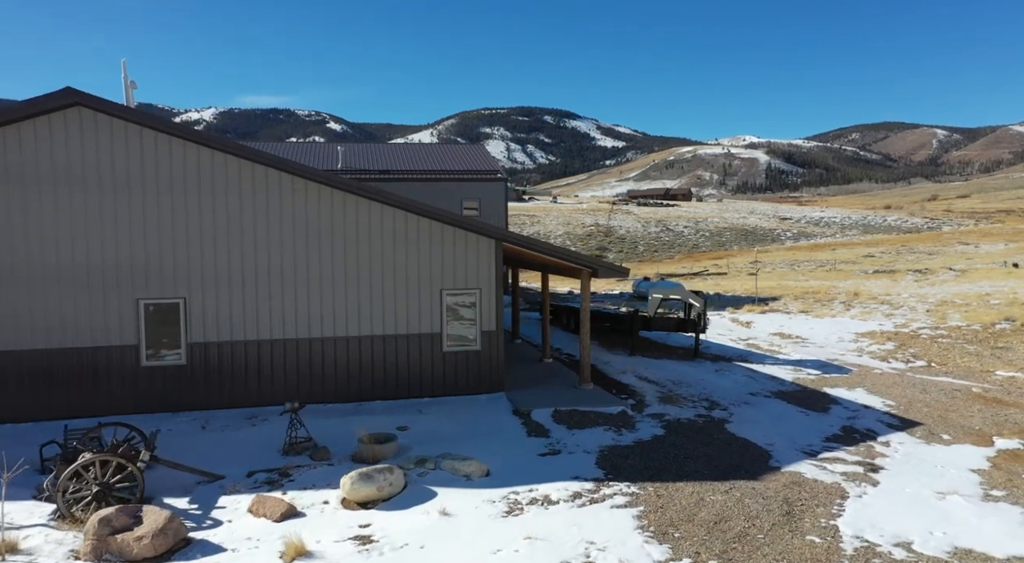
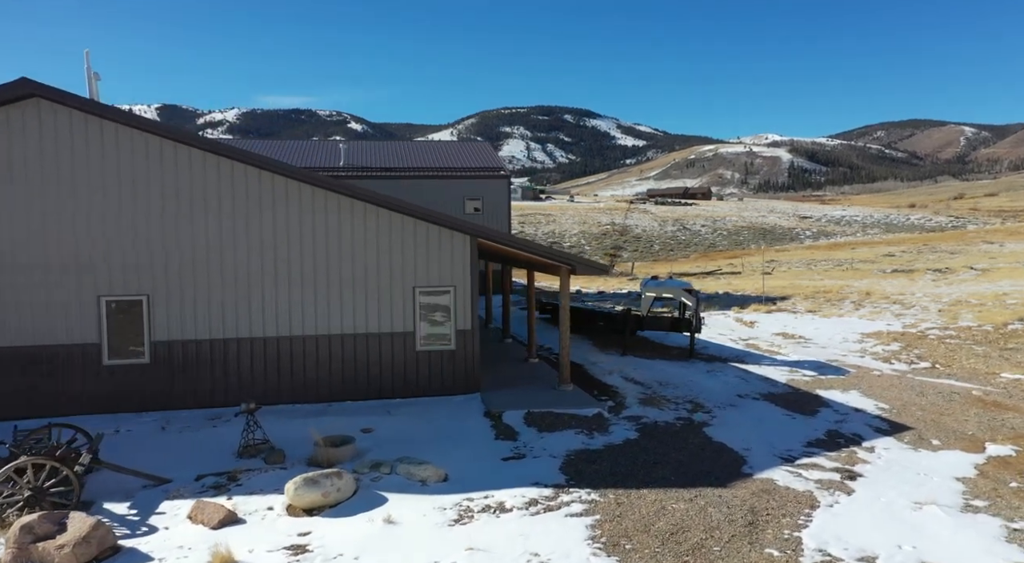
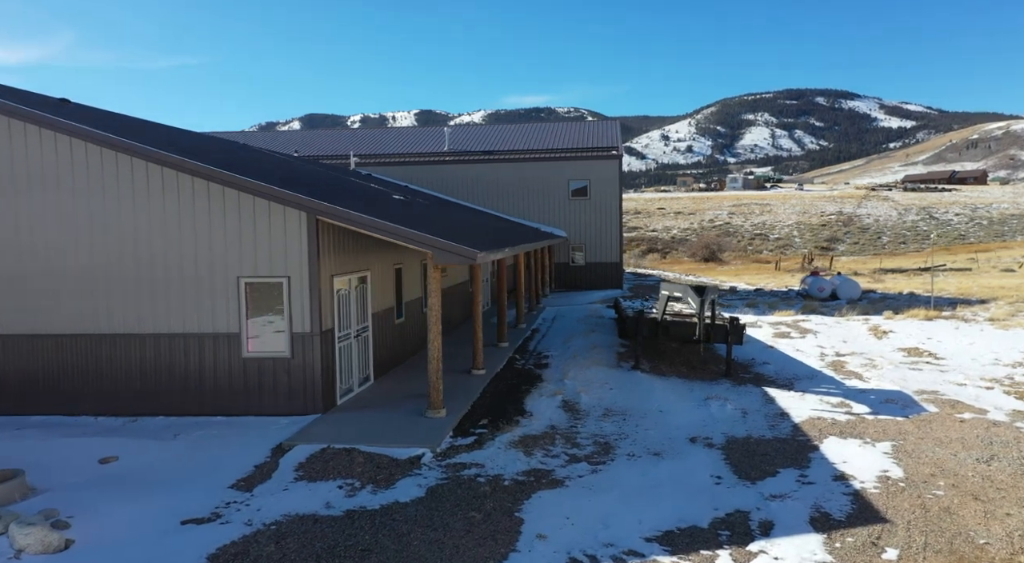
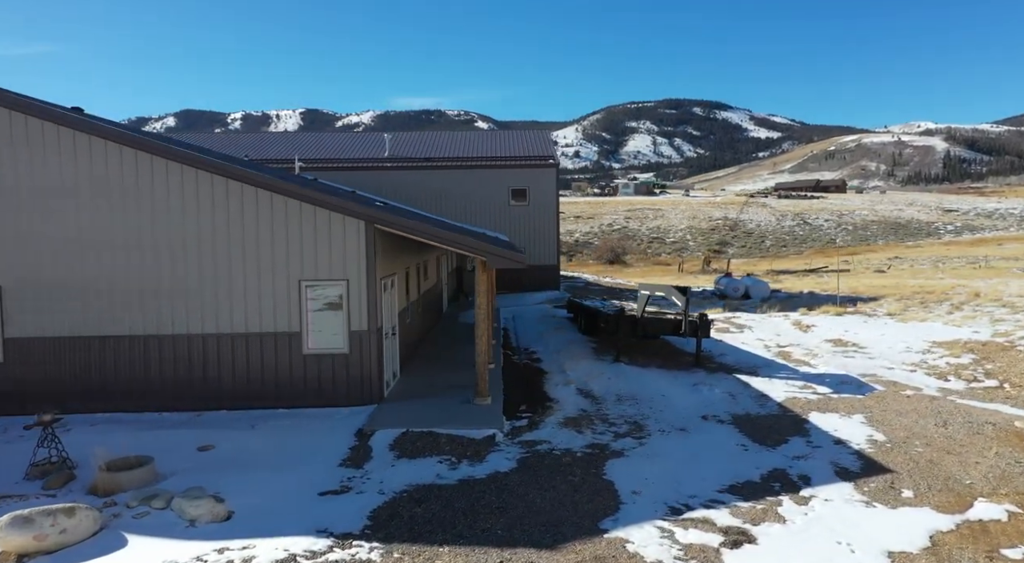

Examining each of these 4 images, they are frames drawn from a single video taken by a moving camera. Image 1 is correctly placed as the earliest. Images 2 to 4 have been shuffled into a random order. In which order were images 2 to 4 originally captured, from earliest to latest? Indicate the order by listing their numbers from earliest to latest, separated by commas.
2, 4, 3
